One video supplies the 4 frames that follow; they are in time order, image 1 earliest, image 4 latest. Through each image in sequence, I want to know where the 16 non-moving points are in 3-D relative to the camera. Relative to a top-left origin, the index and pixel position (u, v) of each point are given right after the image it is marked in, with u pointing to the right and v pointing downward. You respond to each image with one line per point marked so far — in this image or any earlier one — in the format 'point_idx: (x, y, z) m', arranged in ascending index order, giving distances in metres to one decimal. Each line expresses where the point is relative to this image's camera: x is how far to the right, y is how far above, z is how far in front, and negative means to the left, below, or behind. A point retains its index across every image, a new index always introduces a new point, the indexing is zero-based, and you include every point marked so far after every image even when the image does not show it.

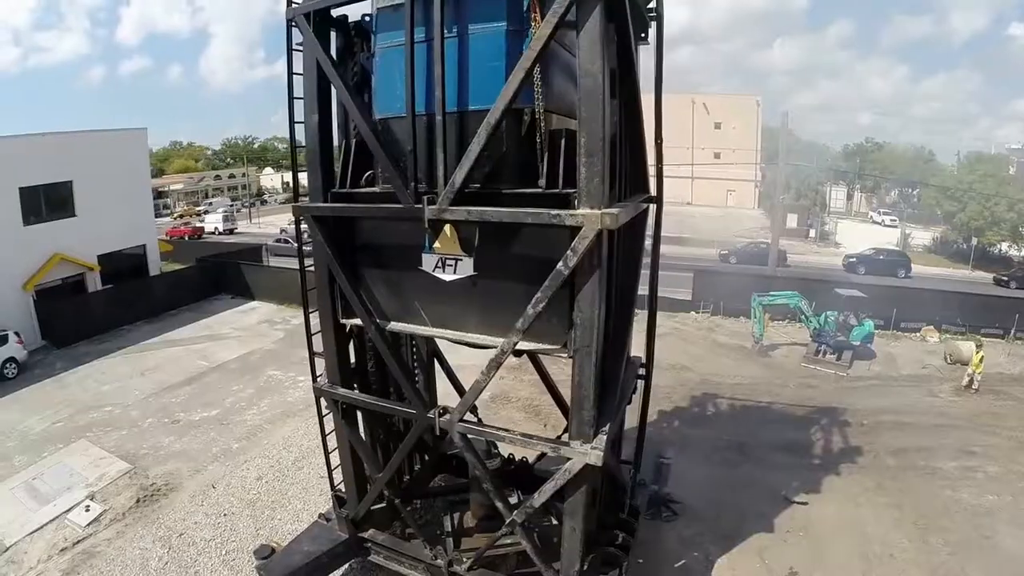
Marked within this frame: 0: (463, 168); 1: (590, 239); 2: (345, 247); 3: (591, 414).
0: (-0.4, +1.0, +5.0) m
1: (+0.7, +0.4, +4.7) m
2: (-1.9, +0.4, +6.5) m
3: (+0.7, -1.2, +5.2) m
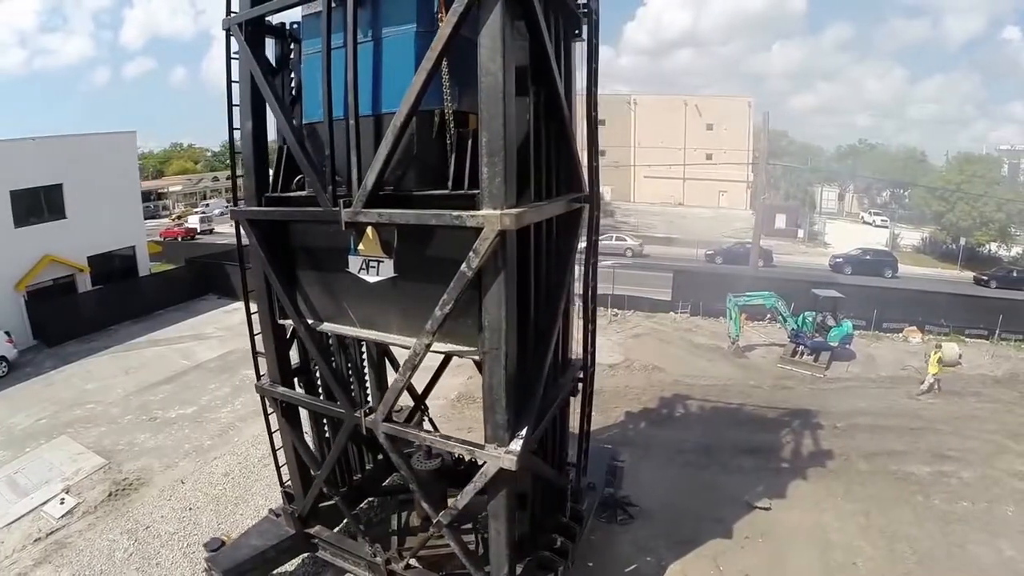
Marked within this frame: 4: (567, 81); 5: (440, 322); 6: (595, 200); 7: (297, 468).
0: (-1.2, +1.0, +5.3) m
1: (-0.2, +0.4, +4.8) m
2: (-2.6, +0.4, +6.7) m
3: (-0.1, -1.2, +5.3) m
4: (+0.6, +2.2, +6.3) m
5: (-0.7, -0.3, +5.3) m
6: (+0.9, +1.0, +6.5) m
7: (-2.6, -2.2, +7.2) m
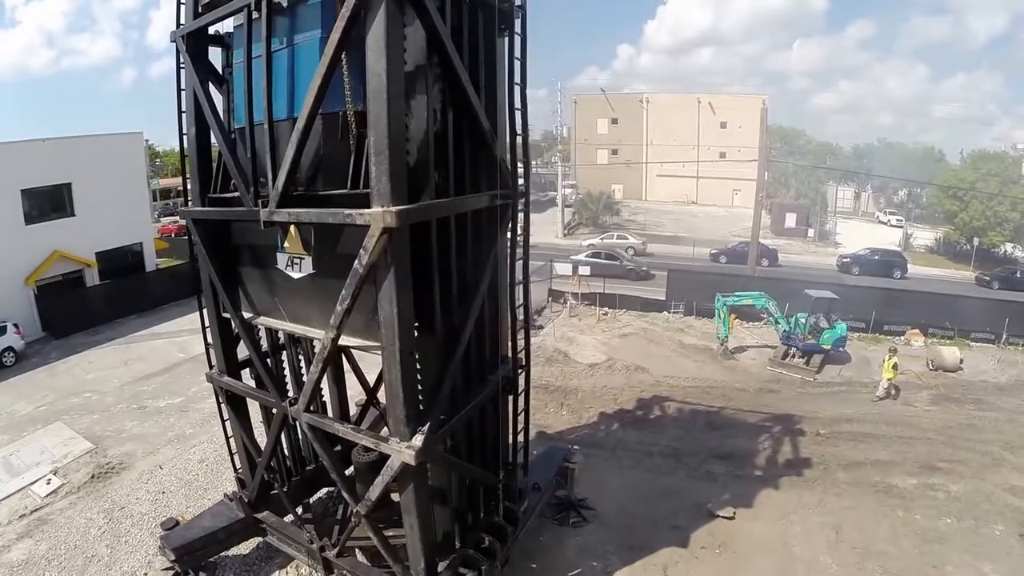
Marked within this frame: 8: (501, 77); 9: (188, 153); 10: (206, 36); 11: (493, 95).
0: (-2.1, +1.0, +5.4) m
1: (-1.1, +0.4, +4.9) m
2: (-3.4, +0.5, +7.0) m
3: (-1.0, -1.1, +5.4) m
4: (-0.2, +2.2, +6.4) m
5: (-1.6, -0.3, +5.5) m
6: (+0.1, +1.0, +6.5) m
7: (-3.4, -2.1, +7.5) m
8: (-0.1, +2.3, +6.5) m
9: (-3.8, +1.6, +7.0) m
10: (-3.6, +3.0, +6.9) m
11: (-0.2, +2.1, +6.4) m
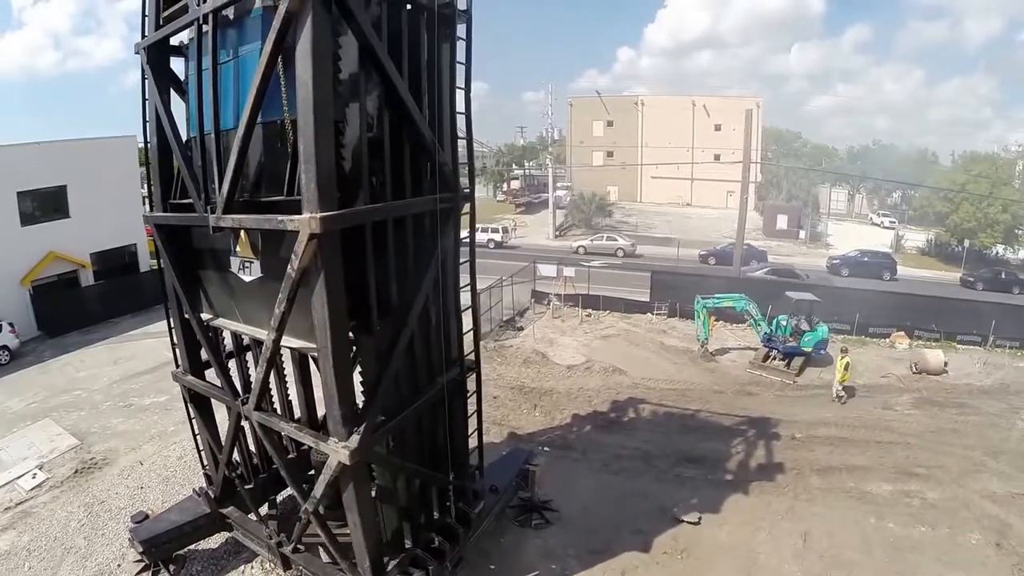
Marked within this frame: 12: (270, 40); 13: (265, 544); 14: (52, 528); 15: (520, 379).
0: (-2.8, +1.0, +5.6) m
1: (-1.8, +0.4, +5.1) m
2: (-4.0, +0.4, +7.3) m
3: (-1.6, -1.2, +5.6) m
4: (-0.8, +2.2, +6.5) m
5: (-2.2, -0.3, +5.7) m
6: (-0.5, +1.0, +6.7) m
7: (-4.0, -2.1, +7.8) m
8: (-0.7, +2.3, +6.6) m
9: (-4.4, +1.6, +7.2) m
10: (-4.2, +2.9, +7.2) m
11: (-0.8, +2.1, +6.5) m
12: (-2.1, +2.1, +5.1) m
13: (-3.1, -3.1, +7.3) m
14: (-6.7, -3.5, +8.6) m
15: (+0.2, -2.1, +13.4) m
